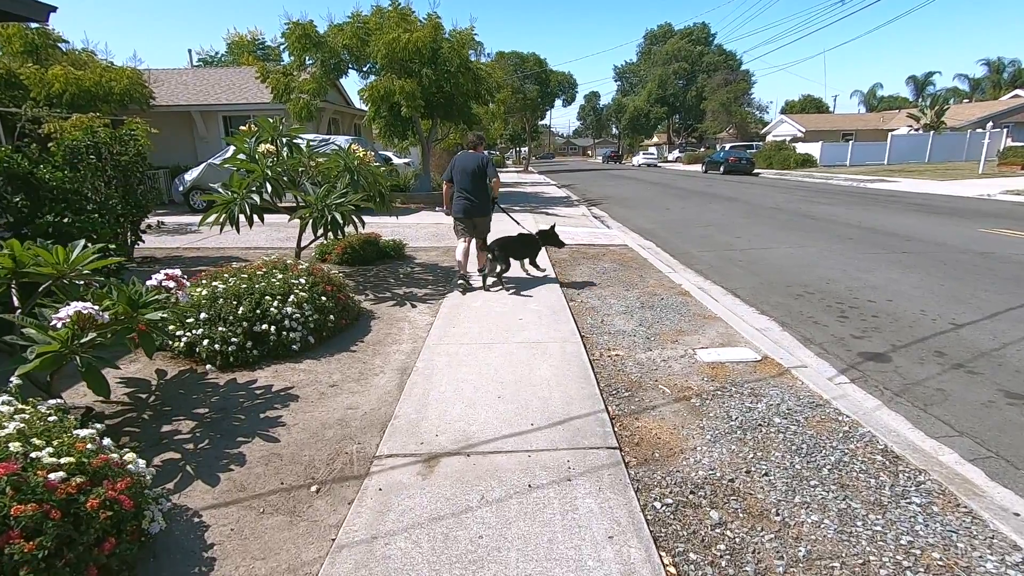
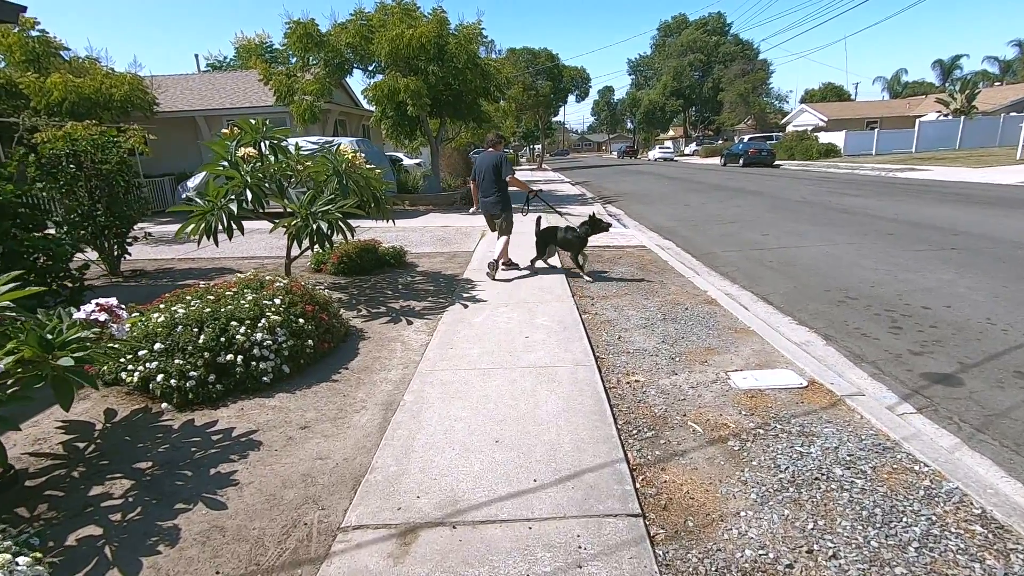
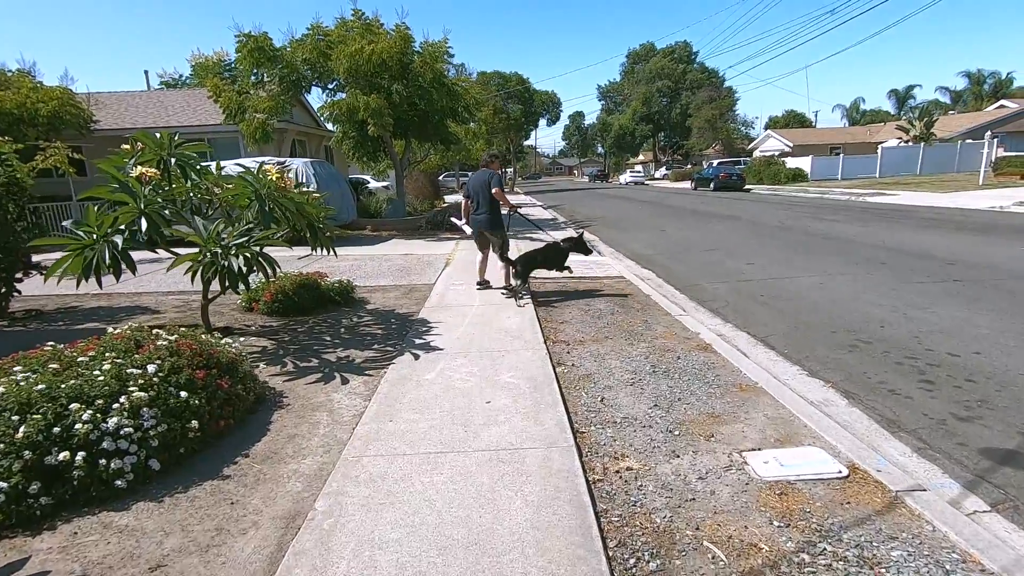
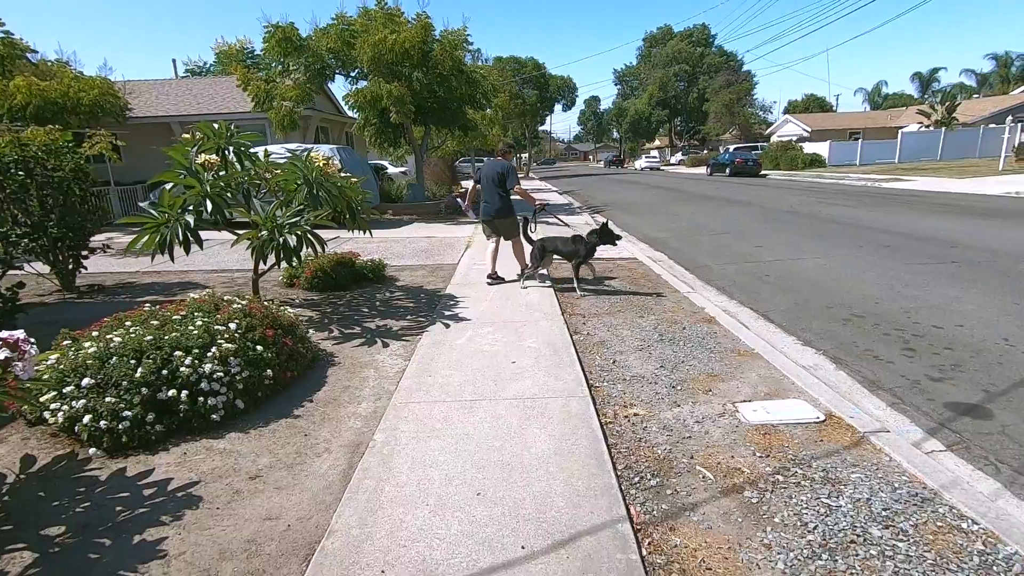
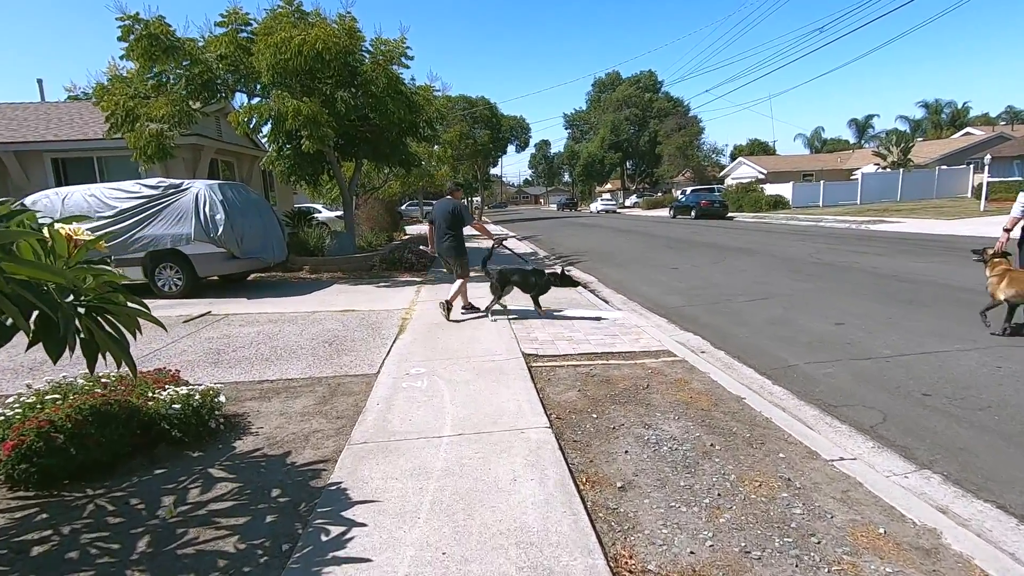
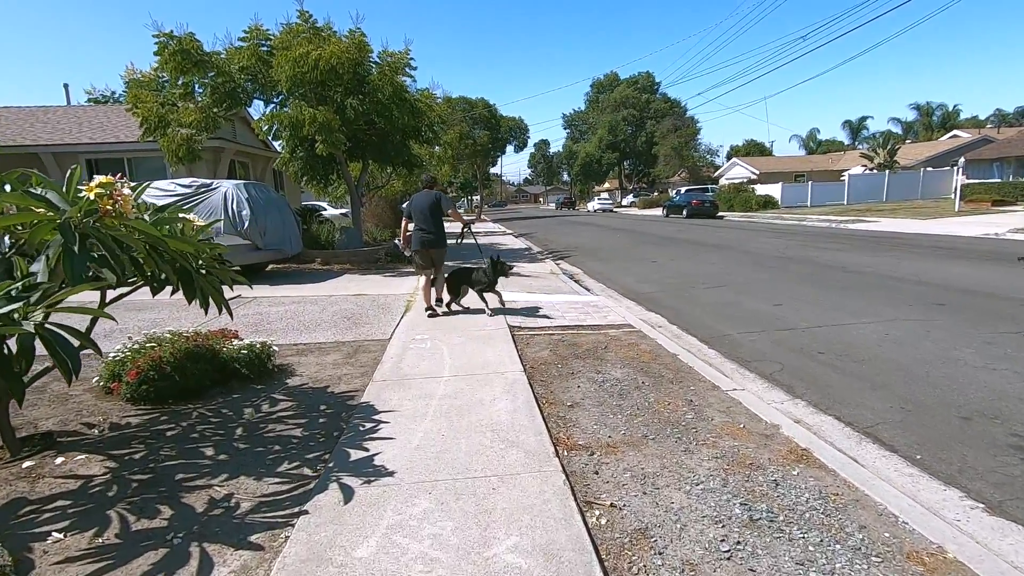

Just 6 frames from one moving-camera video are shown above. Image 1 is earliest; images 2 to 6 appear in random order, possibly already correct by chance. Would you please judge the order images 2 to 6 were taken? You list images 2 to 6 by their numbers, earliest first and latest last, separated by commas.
2, 4, 3, 6, 5
